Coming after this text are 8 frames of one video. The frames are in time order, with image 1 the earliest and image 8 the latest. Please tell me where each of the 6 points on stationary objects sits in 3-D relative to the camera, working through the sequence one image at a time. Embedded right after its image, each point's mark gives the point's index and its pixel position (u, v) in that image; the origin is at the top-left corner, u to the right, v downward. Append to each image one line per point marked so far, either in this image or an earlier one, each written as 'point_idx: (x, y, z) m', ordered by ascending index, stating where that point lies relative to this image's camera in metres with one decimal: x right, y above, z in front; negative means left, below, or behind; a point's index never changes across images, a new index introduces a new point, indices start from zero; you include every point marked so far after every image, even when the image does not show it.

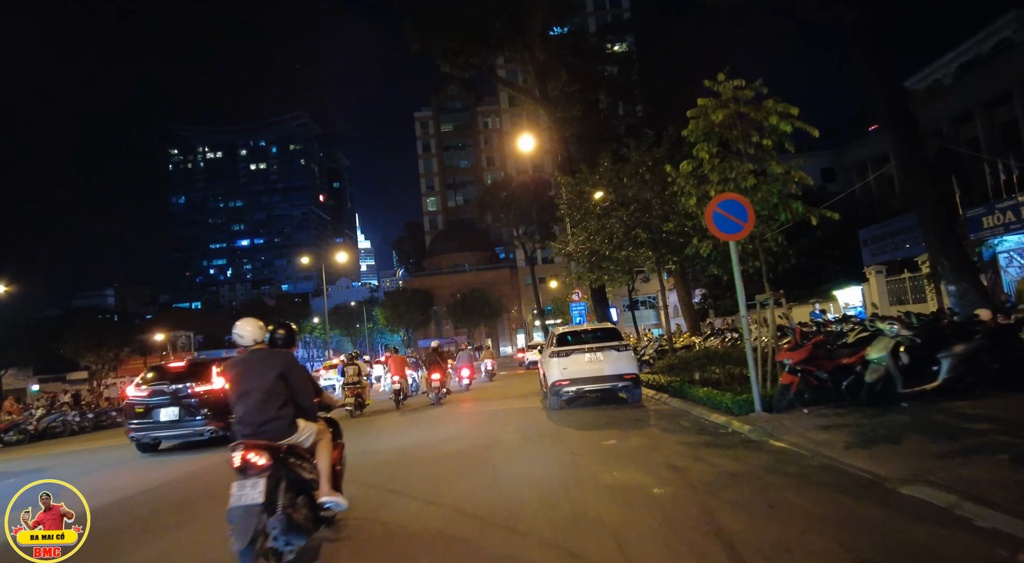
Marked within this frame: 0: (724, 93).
0: (+2.9, +2.6, +8.8) m
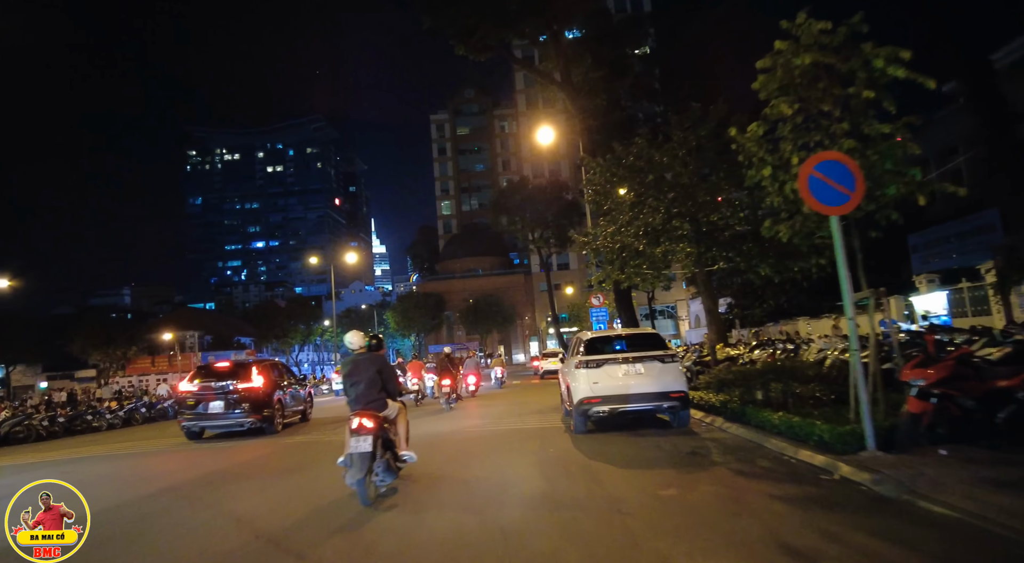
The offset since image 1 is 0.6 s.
0: (+3.2, +2.7, +7.0) m
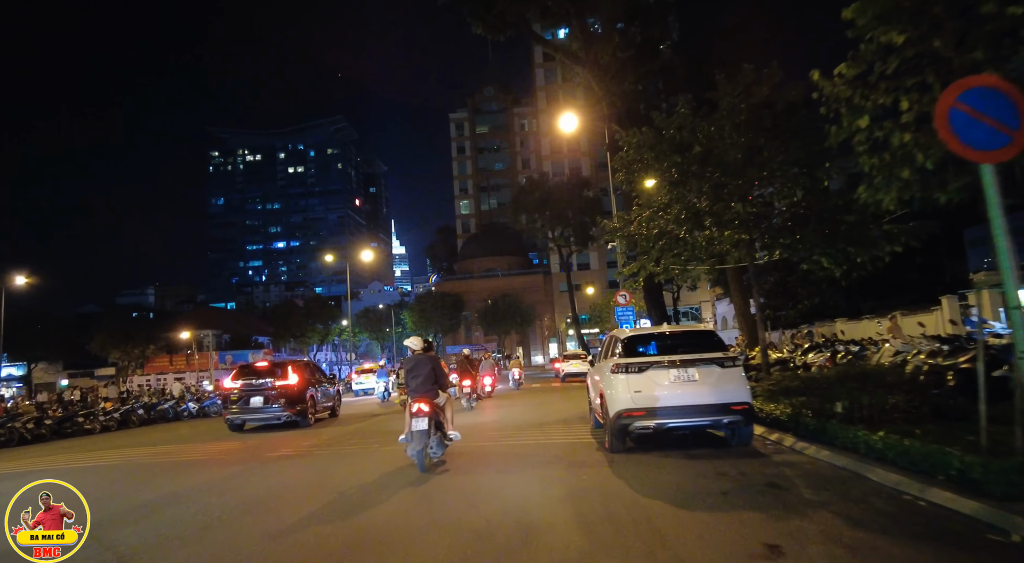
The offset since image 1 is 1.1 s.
0: (+3.4, +2.8, +5.4) m
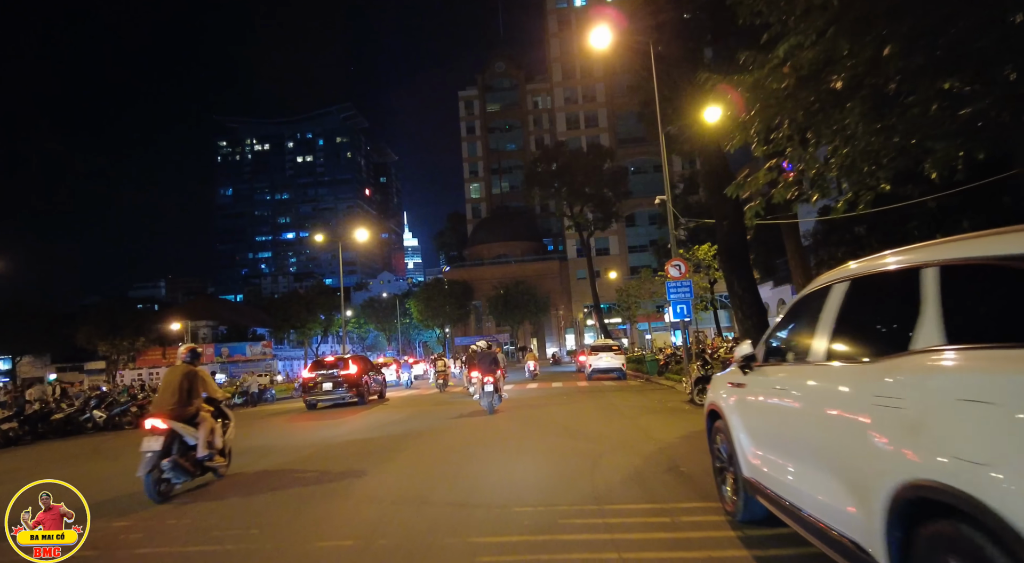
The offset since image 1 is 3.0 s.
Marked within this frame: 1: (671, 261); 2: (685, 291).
0: (+3.5, +3.5, -0.1) m
1: (+4.4, +0.6, +17.7) m
2: (+4.9, -0.2, +18.0) m
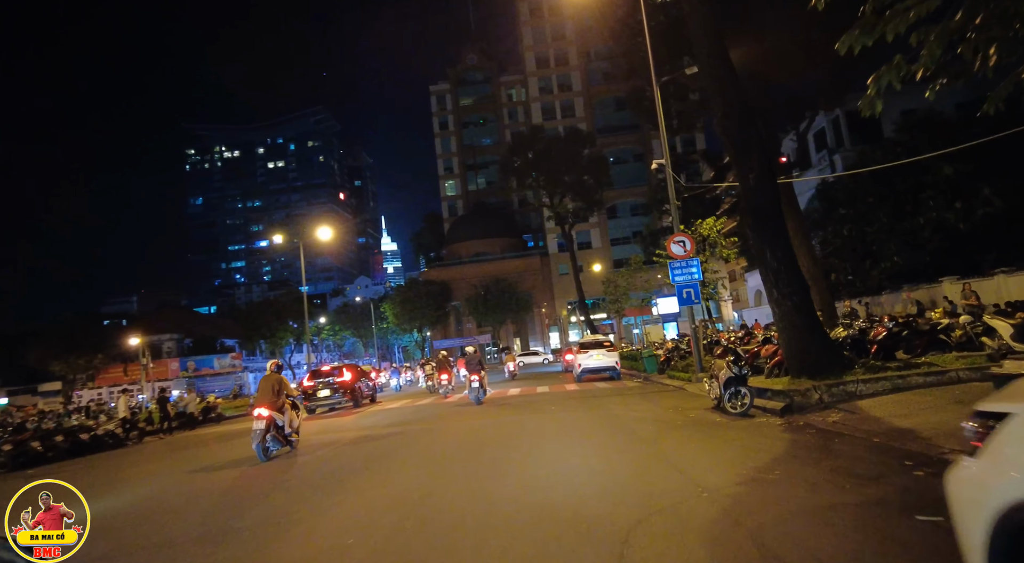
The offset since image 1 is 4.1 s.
0: (+3.2, +3.9, -3.0) m
1: (+3.8, +1.1, +14.9) m
2: (+4.3, +0.2, +15.2) m
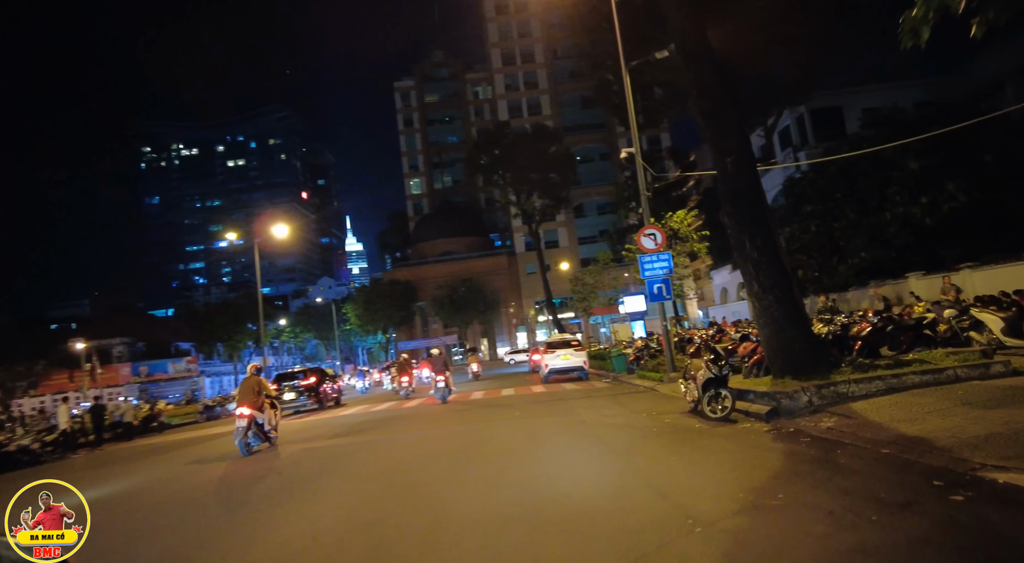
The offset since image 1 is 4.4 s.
0: (+3.2, +4.0, -3.8) m
1: (+2.9, +1.2, +14.1) m
2: (+3.4, +0.4, +14.4) m
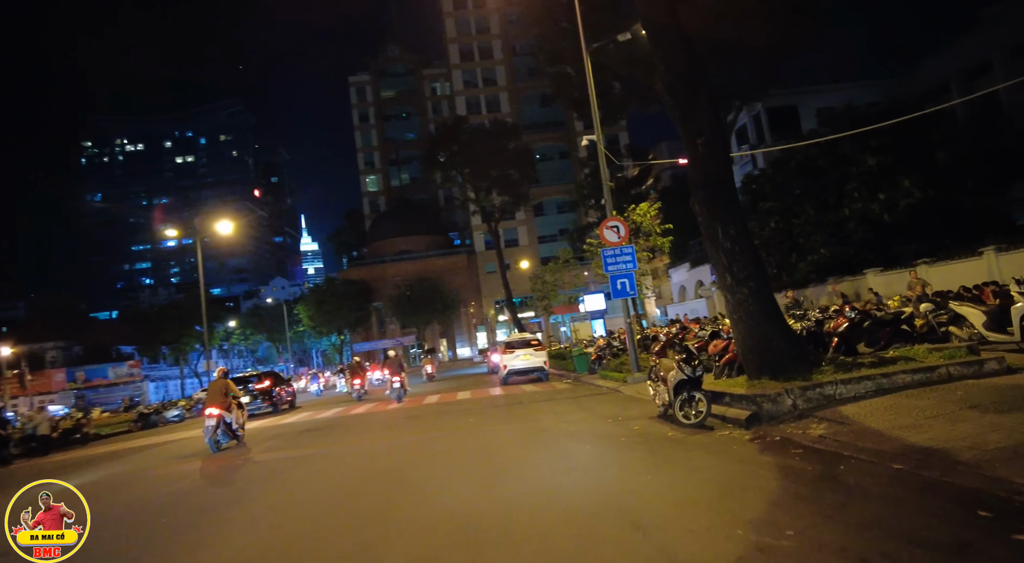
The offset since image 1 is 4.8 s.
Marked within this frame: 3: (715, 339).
0: (+3.4, +4.1, -4.5) m
1: (+2.0, +1.3, +13.3) m
2: (+2.4, +0.5, +13.6) m
3: (+3.4, -1.0, +10.7) m
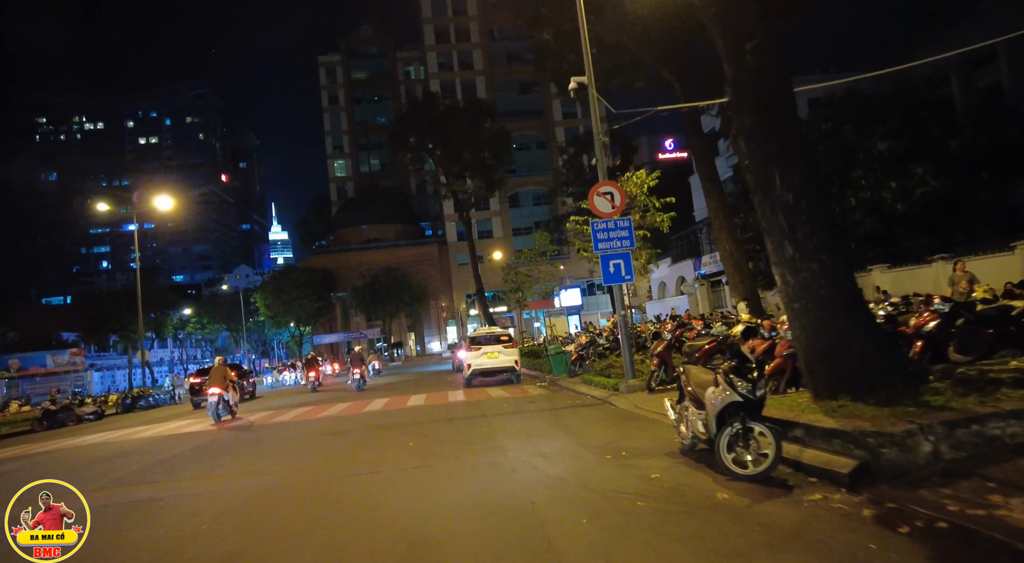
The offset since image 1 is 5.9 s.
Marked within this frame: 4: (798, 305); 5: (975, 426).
0: (+3.6, +4.3, -7.3) m
1: (+1.4, +1.6, +10.5) m
2: (+1.8, +0.8, +10.9) m
3: (+2.9, -0.7, +8.0) m
4: (+2.7, -0.2, +6.3) m
5: (+2.9, -0.9, +4.1) m
